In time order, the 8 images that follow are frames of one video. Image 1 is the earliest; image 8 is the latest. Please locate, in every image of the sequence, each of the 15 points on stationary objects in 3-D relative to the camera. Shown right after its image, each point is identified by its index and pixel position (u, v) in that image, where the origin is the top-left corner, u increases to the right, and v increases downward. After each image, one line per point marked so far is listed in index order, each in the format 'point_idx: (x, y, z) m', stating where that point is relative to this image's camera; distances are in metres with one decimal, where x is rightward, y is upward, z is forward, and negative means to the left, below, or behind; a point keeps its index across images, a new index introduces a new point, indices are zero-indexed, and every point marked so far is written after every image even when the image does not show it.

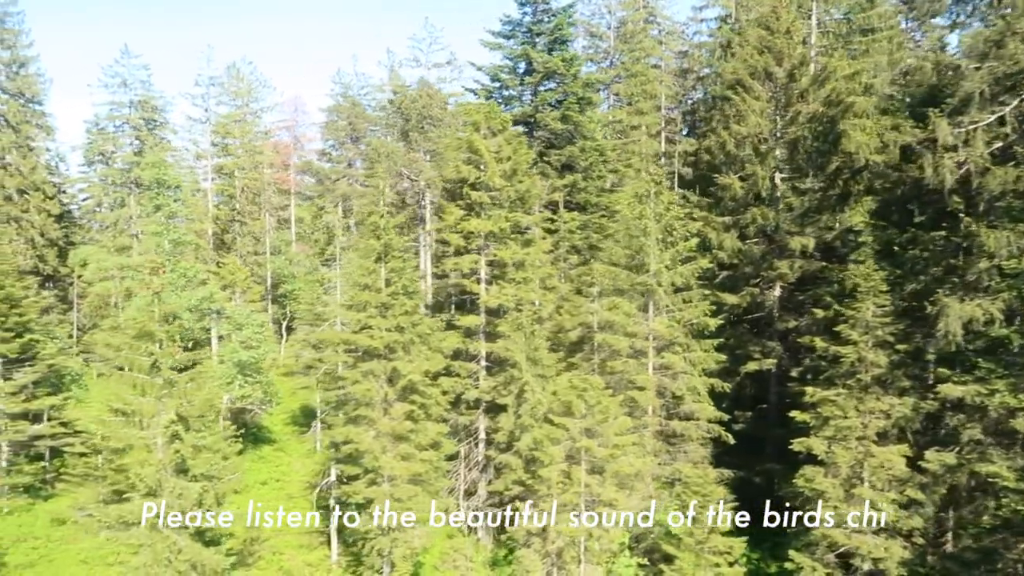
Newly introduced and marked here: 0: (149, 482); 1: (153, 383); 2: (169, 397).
0: (-8.4, -4.5, +17.5) m
1: (-8.6, -2.3, +18.2) m
2: (-8.2, -2.6, +18.3) m
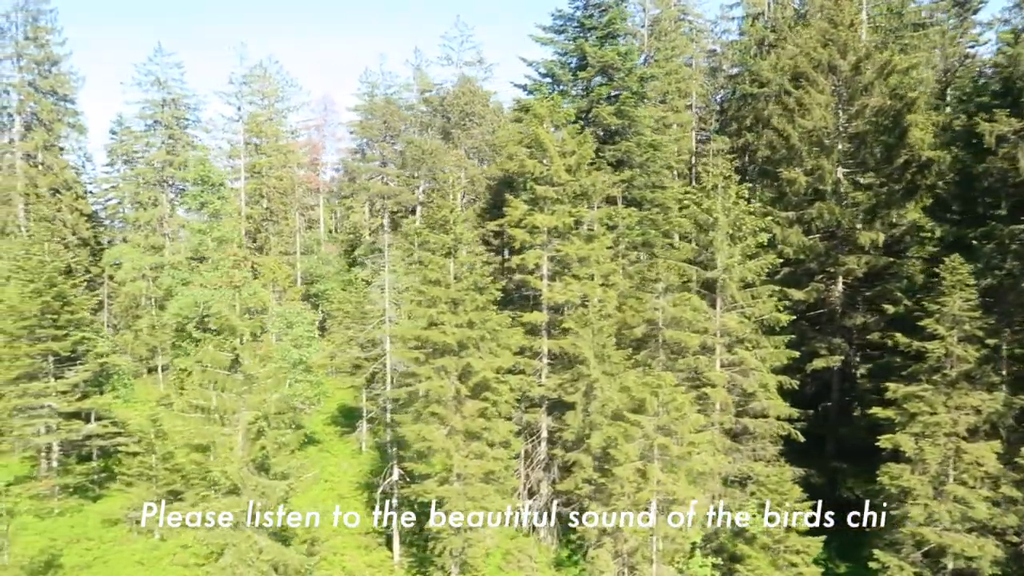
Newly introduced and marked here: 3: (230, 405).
0: (-6.3, -4.3, +17.1) m
1: (-6.5, -2.1, +17.9) m
2: (-6.2, -2.5, +17.9) m
3: (-6.6, -2.7, +17.7) m
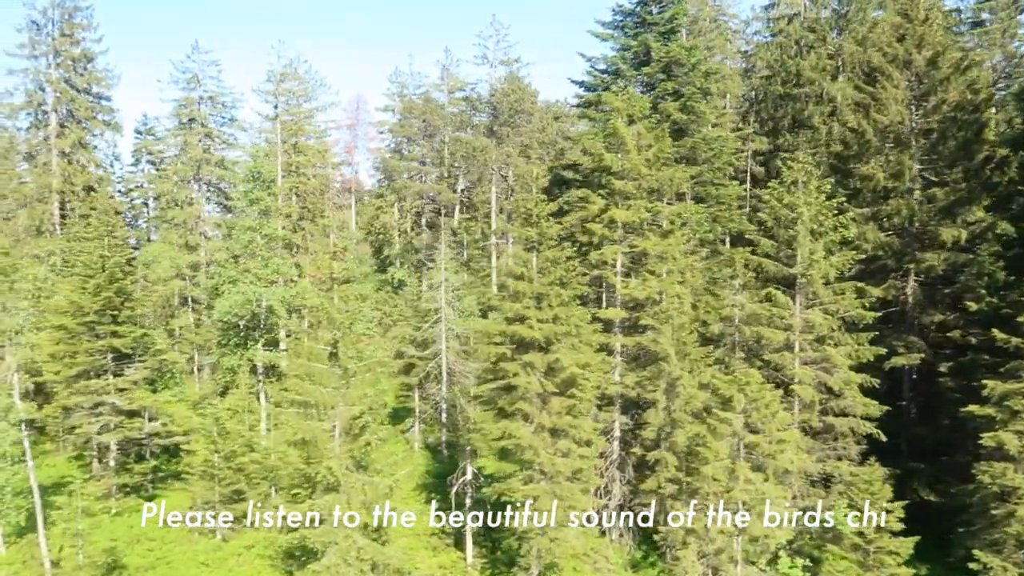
0: (-3.9, -4.1, +16.7) m
1: (-4.1, -2.0, +17.4) m
2: (-3.8, -2.3, +17.5) m
3: (-4.2, -2.5, +17.2) m
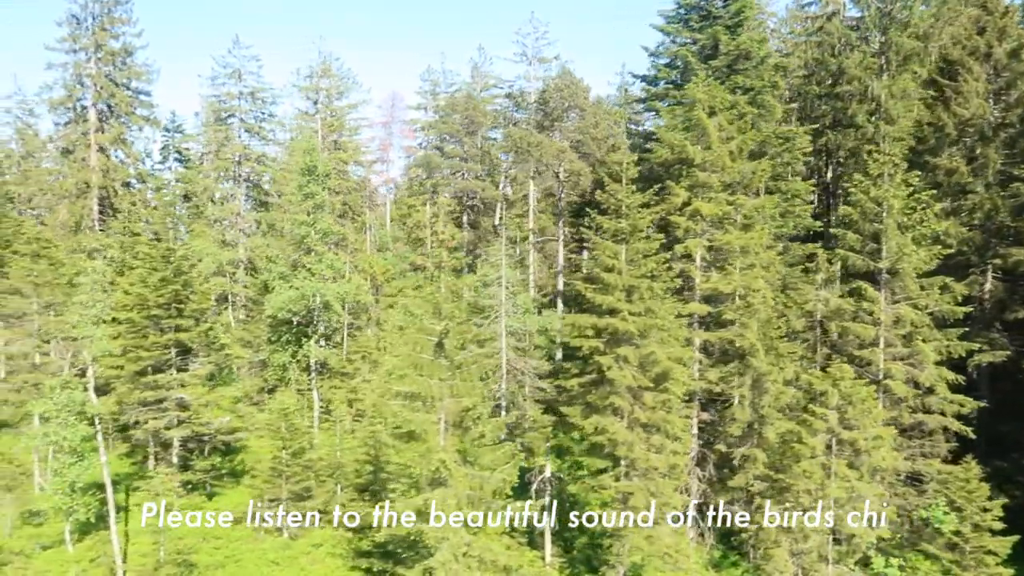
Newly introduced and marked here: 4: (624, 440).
0: (-1.5, -3.9, +16.2) m
1: (-1.7, -1.7, +17.0) m
2: (-1.3, -2.1, +17.0) m
3: (-1.8, -2.3, +16.8) m
4: (+2.9, -3.9, +19.7) m
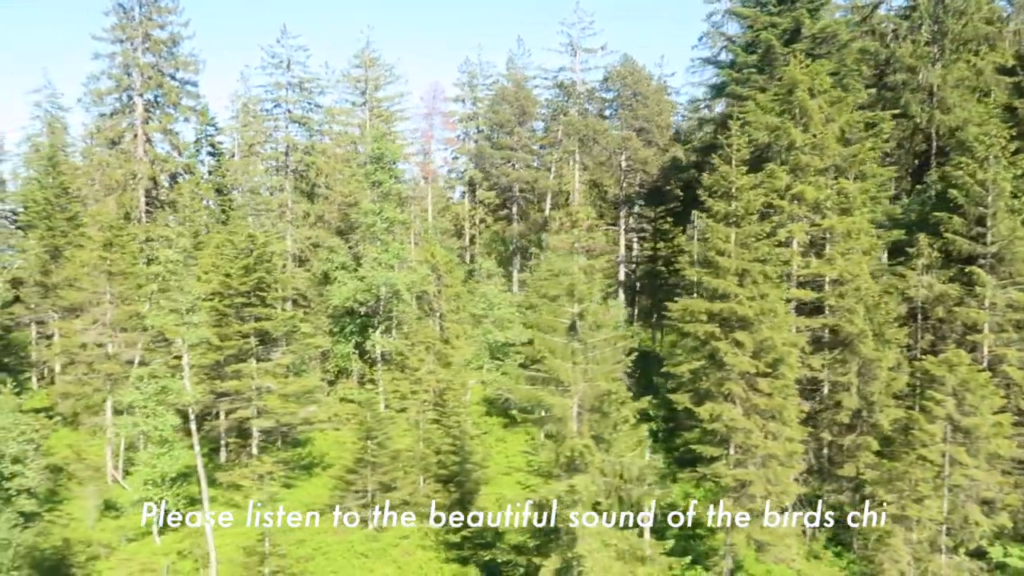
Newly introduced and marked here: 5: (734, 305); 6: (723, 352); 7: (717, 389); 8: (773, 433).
0: (+1.5, -3.5, +15.7) m
1: (+1.3, -1.3, +16.5) m
2: (+1.6, -1.6, +16.6) m
3: (+1.2, -1.9, +16.3) m
4: (+5.8, -3.5, +19.2) m
5: (+5.7, -0.5, +19.6) m
6: (+5.4, -1.7, +19.7) m
7: (+5.3, -2.6, +19.7) m
8: (+6.8, -3.8, +19.7) m
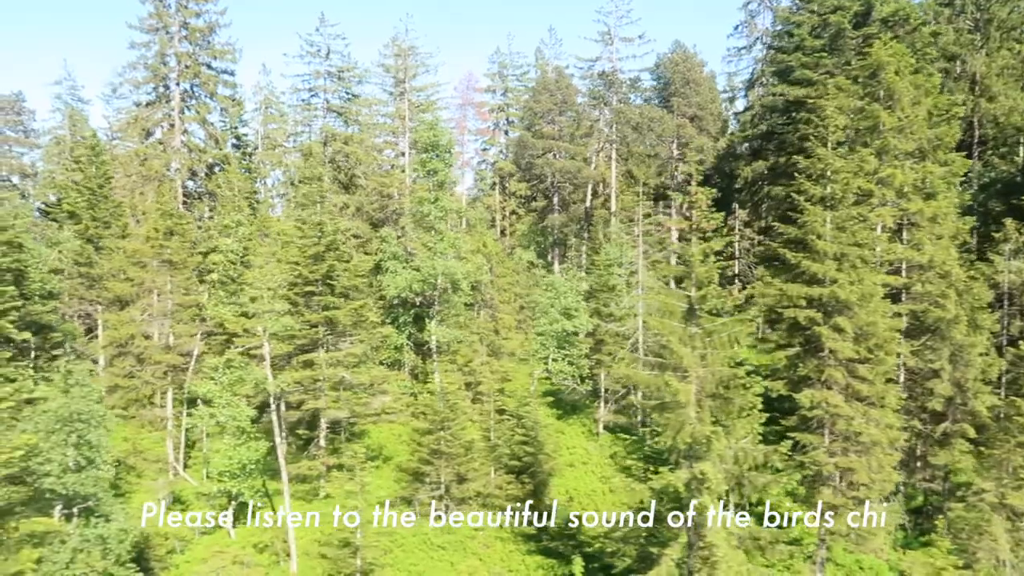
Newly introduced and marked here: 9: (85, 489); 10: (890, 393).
0: (+3.9, -3.1, +15.3) m
1: (+3.7, -0.9, +16.1) m
2: (+4.0, -1.3, +16.1) m
3: (+3.6, -1.5, +15.9) m
4: (+8.3, -3.1, +18.8) m
5: (+8.1, 0.0, +19.2) m
6: (+7.8, -1.3, +19.2) m
7: (+7.7, -2.2, +19.3) m
8: (+9.2, -3.4, +19.3) m
9: (-8.2, -3.9, +14.7) m
10: (+9.7, -2.7, +19.5) m
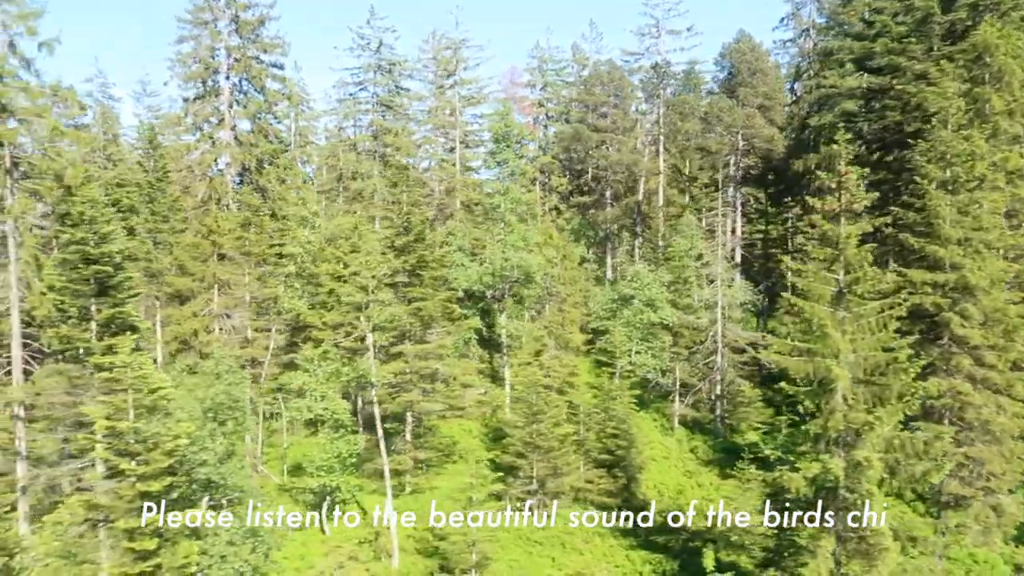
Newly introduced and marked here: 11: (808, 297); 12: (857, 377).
0: (+6.8, -2.8, +14.8) m
1: (+6.6, -0.6, +15.6) m
2: (+7.0, -0.9, +15.6) m
3: (+6.5, -1.2, +15.3) m
4: (+11.2, -2.7, +18.3) m
5: (+11.0, +0.3, +18.7) m
6: (+10.7, -0.9, +18.7) m
7: (+10.7, -1.9, +18.8) m
8: (+12.1, -3.0, +18.8) m
9: (-5.2, -3.6, +14.2) m
10: (+12.6, -2.3, +19.0) m
11: (+6.1, -0.2, +15.8) m
12: (+6.8, -1.7, +15.2) m
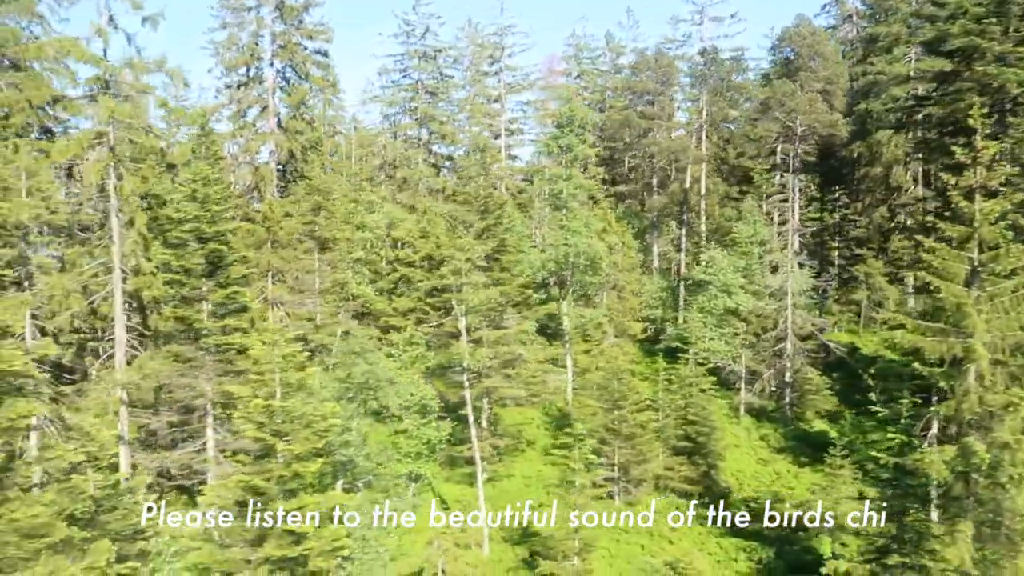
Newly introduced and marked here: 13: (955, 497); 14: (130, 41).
0: (+9.3, -2.3, +14.4) m
1: (+9.1, -0.2, +15.1) m
2: (+9.4, -0.5, +15.2) m
3: (+9.0, -0.7, +14.9) m
4: (+13.7, -2.3, +17.9) m
5: (+13.5, +0.8, +18.3) m
6: (+13.2, -0.4, +18.3) m
7: (+13.1, -1.4, +18.4) m
8: (+14.6, -2.5, +18.4) m
9: (-2.8, -3.2, +13.8) m
10: (+15.1, -1.9, +18.6) m
11: (+8.6, +0.2, +15.3) m
12: (+9.3, -1.3, +14.8) m
13: (+8.9, -4.3, +15.4) m
14: (-8.2, +5.3, +16.3) m
